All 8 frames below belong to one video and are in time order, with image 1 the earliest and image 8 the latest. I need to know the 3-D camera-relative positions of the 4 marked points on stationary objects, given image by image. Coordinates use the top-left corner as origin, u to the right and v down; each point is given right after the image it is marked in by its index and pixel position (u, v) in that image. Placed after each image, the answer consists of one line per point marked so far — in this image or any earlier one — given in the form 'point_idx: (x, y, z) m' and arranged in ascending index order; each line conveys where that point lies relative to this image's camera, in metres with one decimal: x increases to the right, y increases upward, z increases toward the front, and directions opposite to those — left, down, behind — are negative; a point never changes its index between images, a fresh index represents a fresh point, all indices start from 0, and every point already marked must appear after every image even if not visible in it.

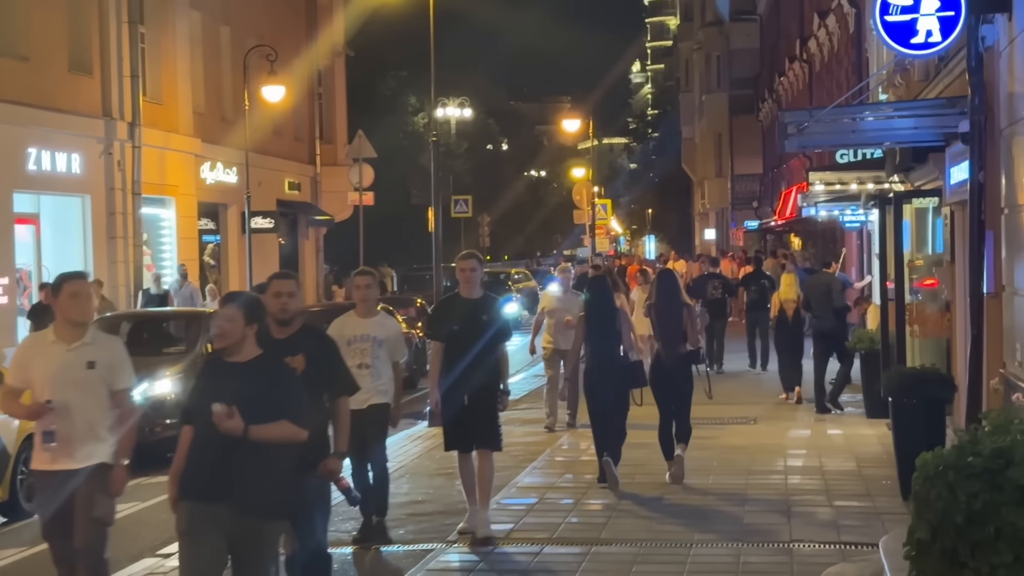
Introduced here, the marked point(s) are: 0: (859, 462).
0: (+3.3, -1.6, +11.7) m
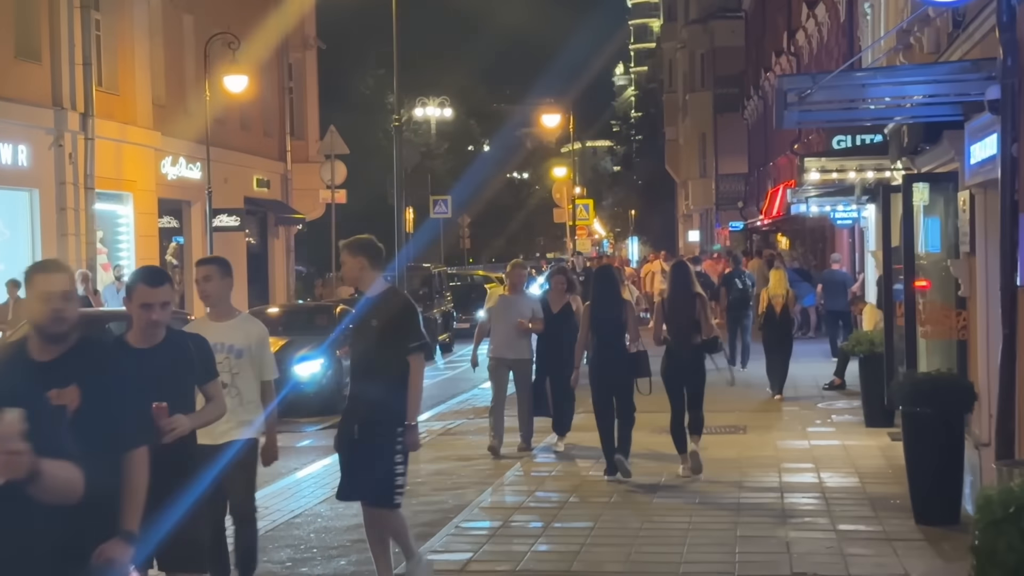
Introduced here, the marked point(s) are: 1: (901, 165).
0: (+3.0, -1.6, +10.6) m
1: (+3.7, +1.2, +11.9) m
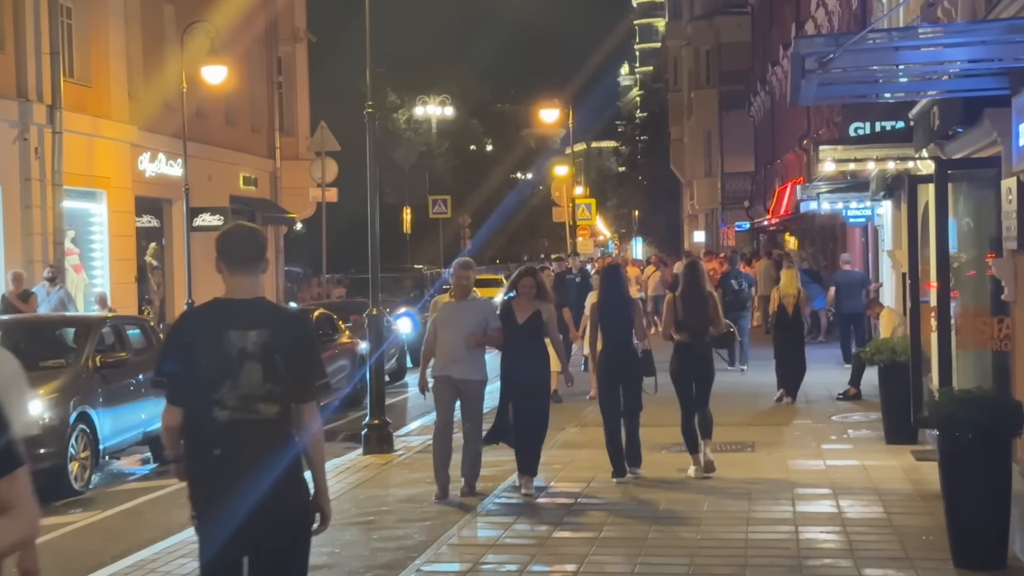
0: (+2.8, -1.6, +9.3) m
1: (+3.5, +1.1, +10.7) m
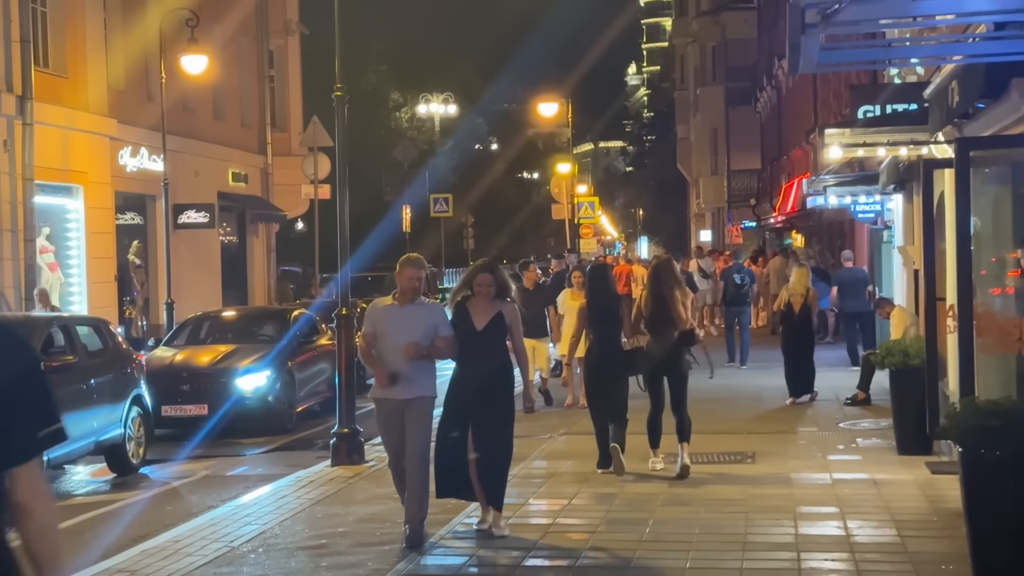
0: (+2.6, -1.6, +8.3) m
1: (+3.4, +1.2, +9.7) m
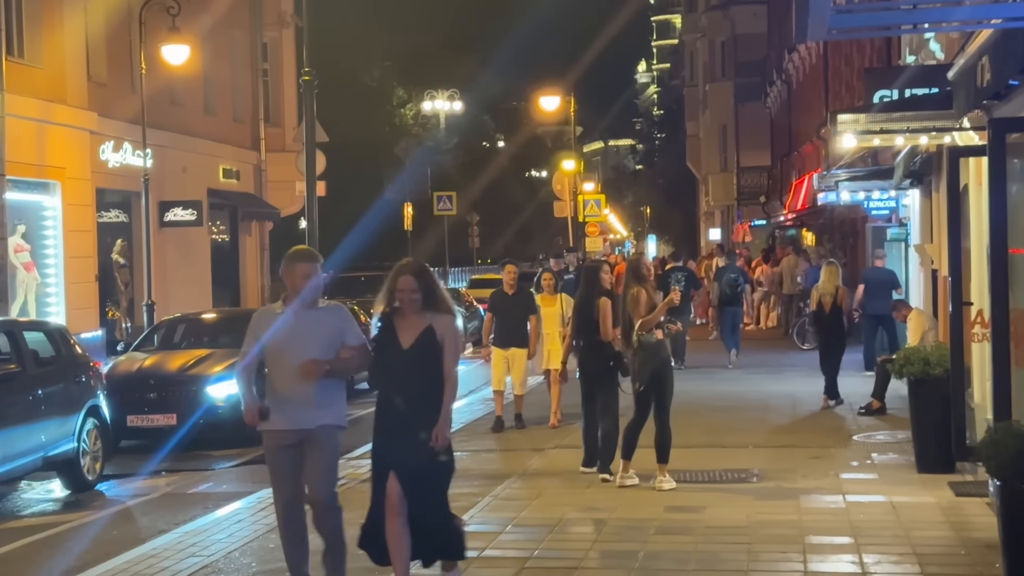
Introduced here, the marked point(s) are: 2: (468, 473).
0: (+2.4, -1.6, +7.3) m
1: (+3.2, +1.1, +8.7) m
2: (-0.4, -1.6, +11.0) m
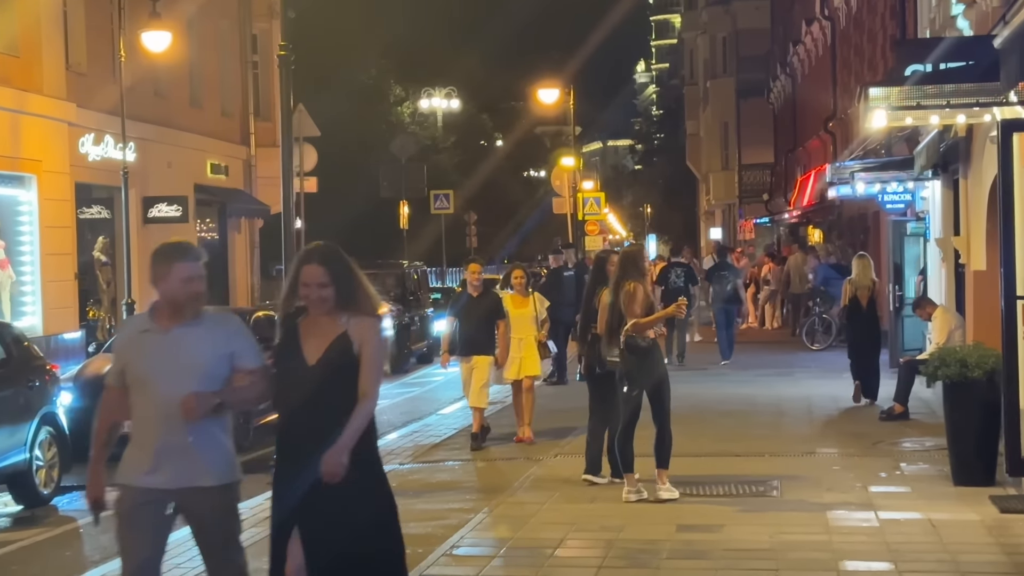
0: (+2.4, -1.6, +6.4) m
1: (+3.2, +1.2, +7.7) m
2: (-0.4, -1.6, +10.1) m
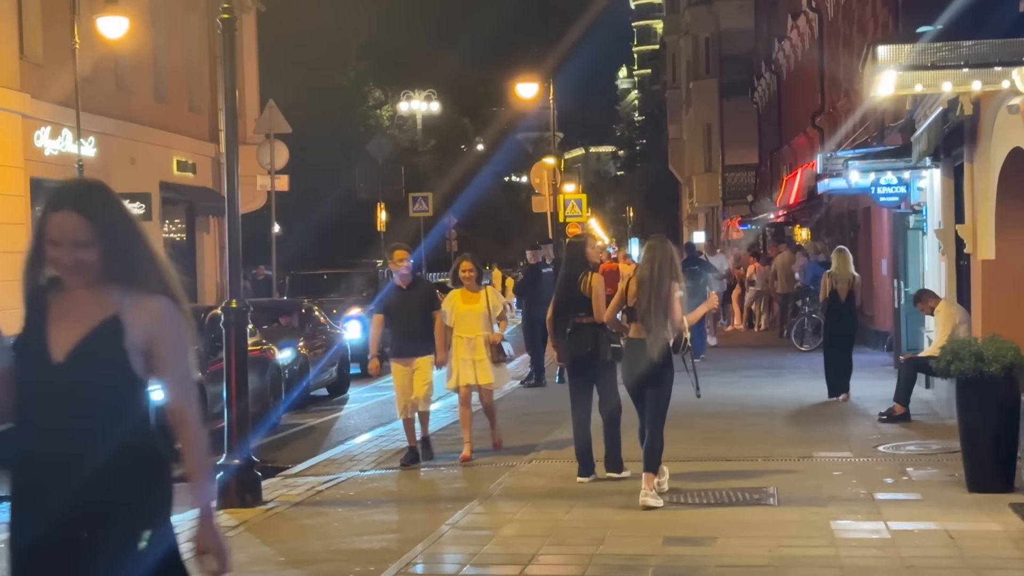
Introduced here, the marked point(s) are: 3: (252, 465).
0: (+2.2, -1.5, +5.5) m
1: (+3.0, +1.3, +6.9) m
2: (-0.6, -1.5, +9.1) m
3: (-1.9, -1.3, +9.0) m
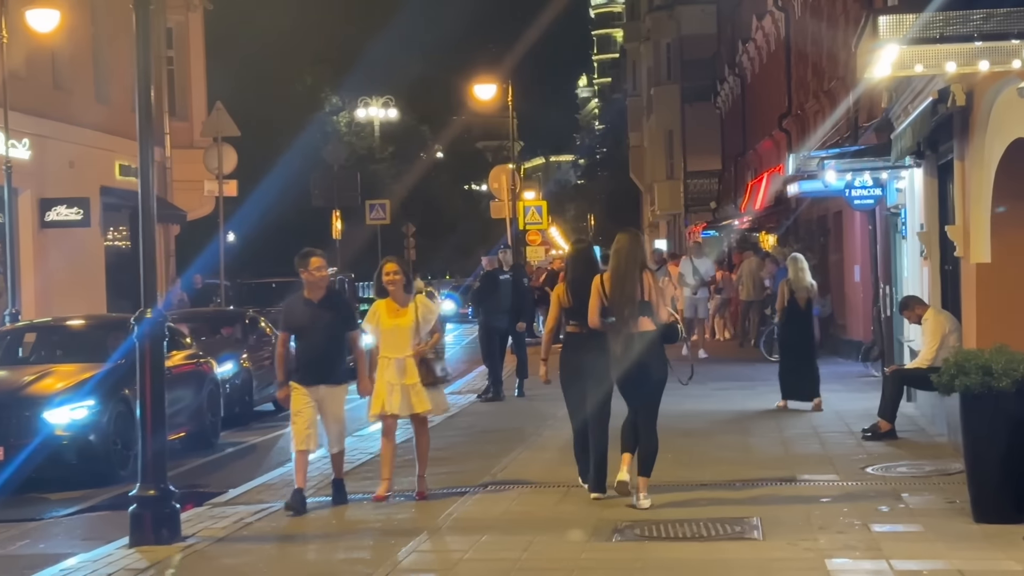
0: (+2.0, -1.5, +4.6) m
1: (+2.7, +1.3, +6.0) m
2: (-1.0, -1.6, +8.1) m
3: (-2.2, -1.3, +8.0) m
